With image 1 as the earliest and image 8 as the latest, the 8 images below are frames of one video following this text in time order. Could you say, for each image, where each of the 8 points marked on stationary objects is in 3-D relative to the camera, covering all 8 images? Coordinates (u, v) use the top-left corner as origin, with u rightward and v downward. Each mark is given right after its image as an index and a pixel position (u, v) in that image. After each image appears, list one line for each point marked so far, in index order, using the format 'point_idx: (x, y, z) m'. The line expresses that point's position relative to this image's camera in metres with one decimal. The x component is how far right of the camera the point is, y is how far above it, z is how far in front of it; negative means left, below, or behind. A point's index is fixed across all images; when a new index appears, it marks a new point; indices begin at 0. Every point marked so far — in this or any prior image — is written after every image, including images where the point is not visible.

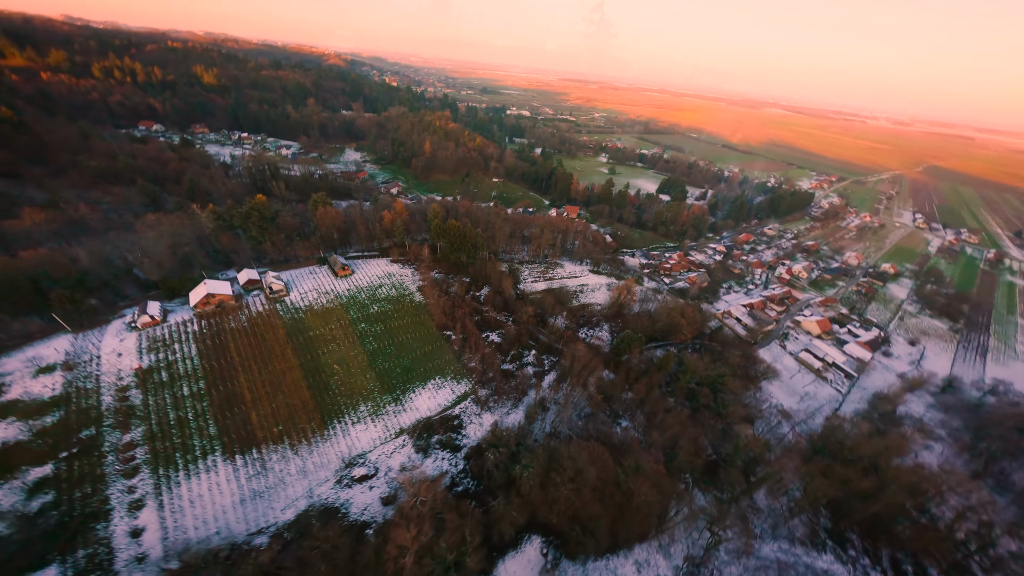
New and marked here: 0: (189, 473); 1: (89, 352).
0: (-16.2, -9.3, +14.7) m
1: (-24.9, -3.7, +17.5) m
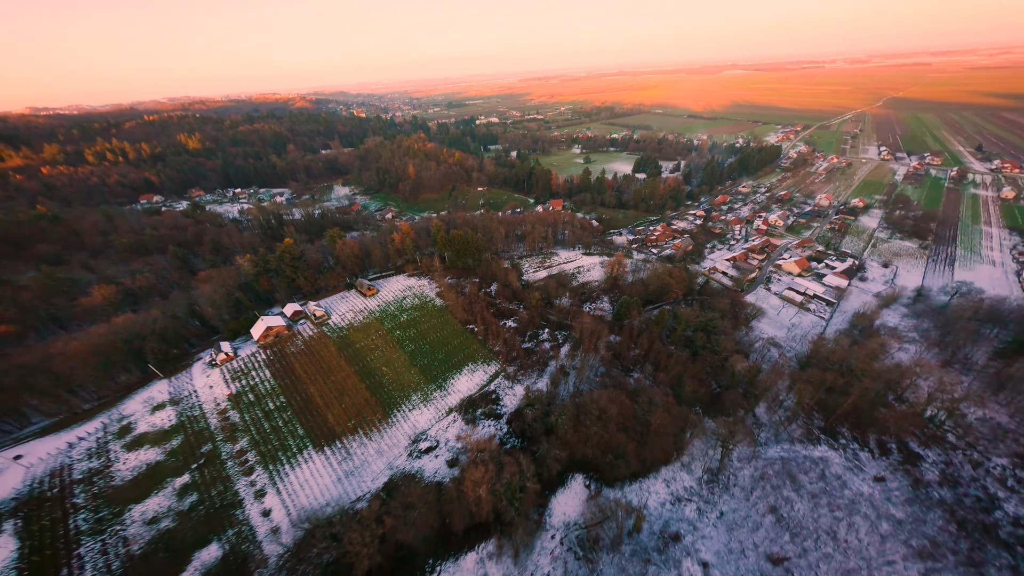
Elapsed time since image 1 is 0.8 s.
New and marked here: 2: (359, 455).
0: (-13.7, -11.0, +18.2) m
1: (-23.2, -7.1, +21.0) m
2: (-10.0, -10.8, +19.1) m
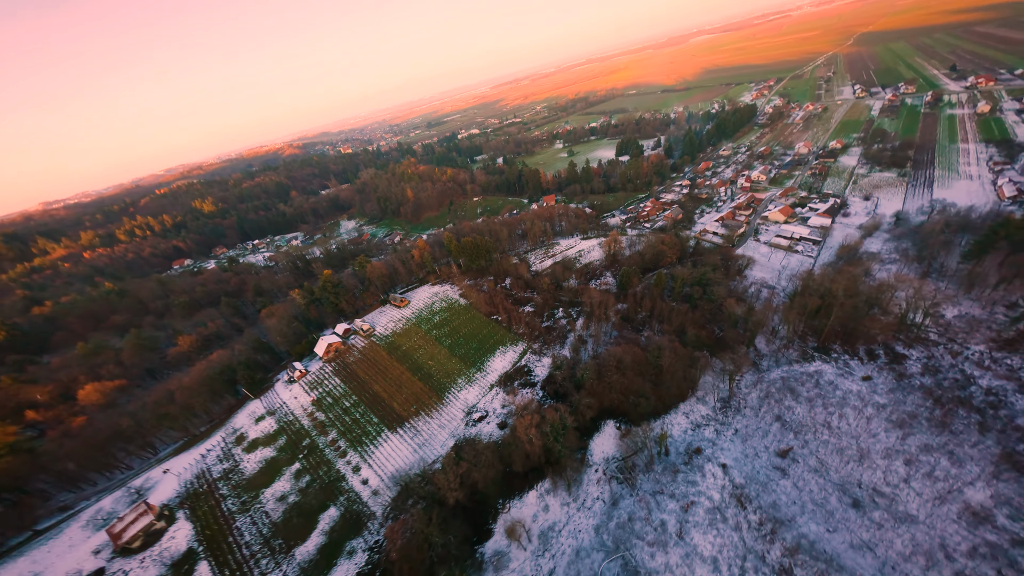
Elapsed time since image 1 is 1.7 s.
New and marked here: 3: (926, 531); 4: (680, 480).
0: (-10.4, -12.0, +22.4) m
1: (-20.4, -9.8, +25.5) m
2: (-6.8, -11.2, +23.3) m
3: (+21.2, -12.4, +15.0) m
4: (+11.1, -12.6, +19.1) m
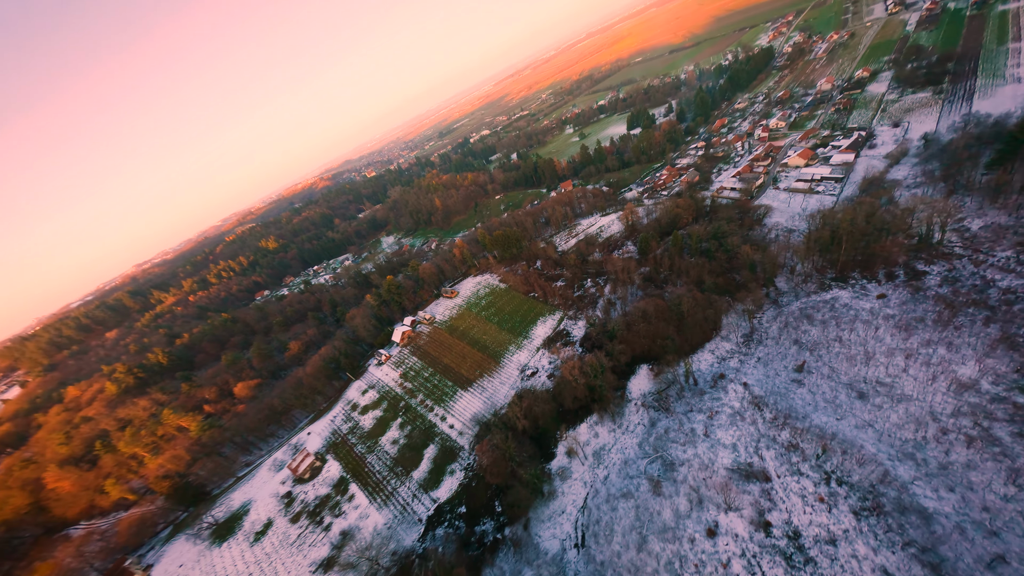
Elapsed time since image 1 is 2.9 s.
0: (-5.6, -11.0, +28.5) m
1: (-15.4, -10.2, +32.7) m
2: (-2.1, -9.6, +29.0) m
3: (+24.8, -7.1, +17.8) m
4: (+15.3, -8.7, +22.9) m
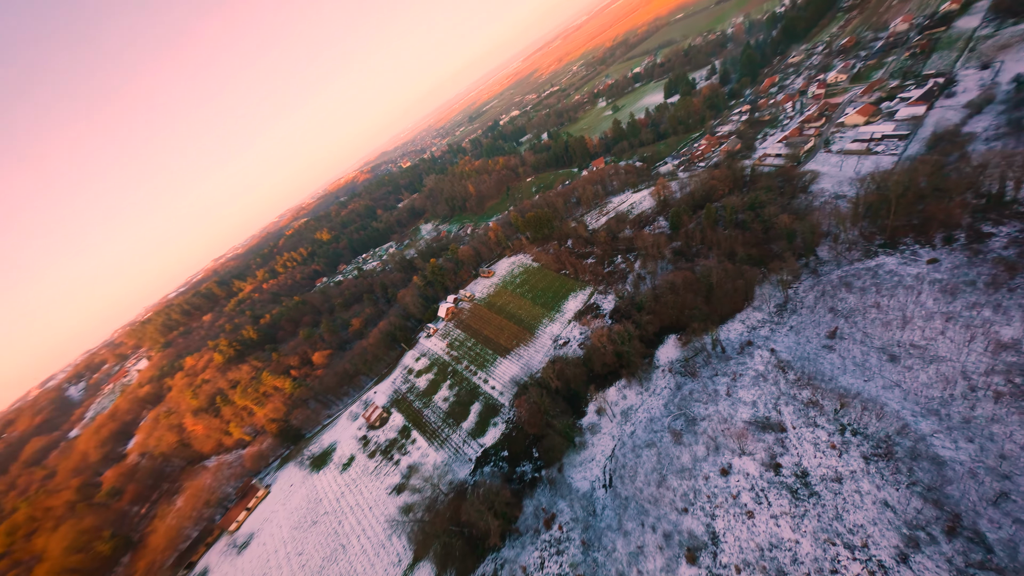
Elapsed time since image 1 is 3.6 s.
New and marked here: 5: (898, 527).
0: (-1.9, -8.6, +32.2) m
1: (-11.2, -7.8, +37.5) m
2: (+1.6, -7.2, +32.2) m
3: (+26.9, -4.7, +17.8) m
4: (+18.2, -6.2, +24.1) m
5: (+17.7, -11.0, +13.5) m
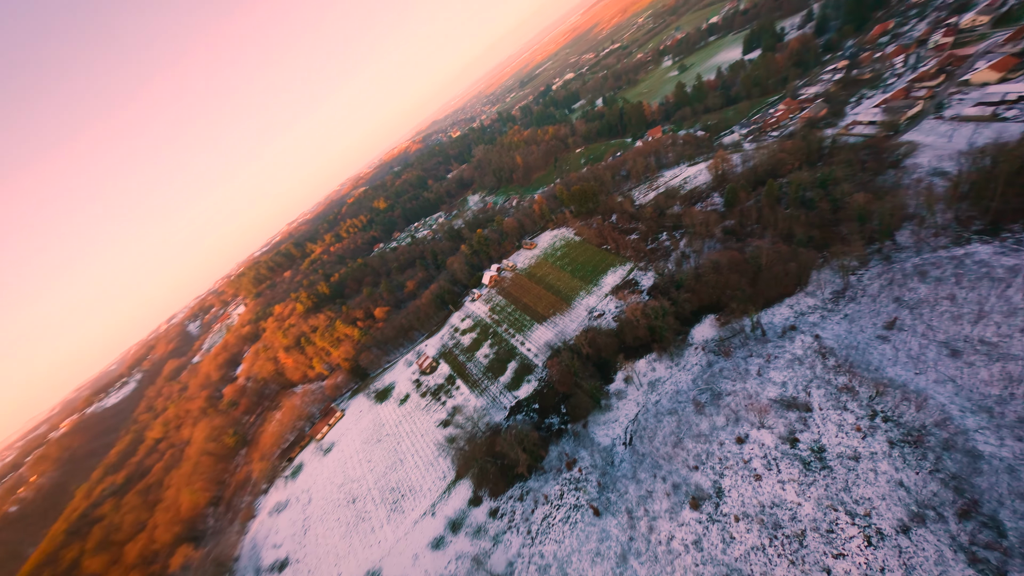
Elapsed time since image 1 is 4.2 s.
0: (+2.3, -5.2, +35.0) m
1: (-6.0, -3.3, +41.4) m
2: (+5.9, -4.0, +34.4) m
3: (+29.0, -4.4, +16.5) m
4: (+21.1, -4.7, +24.0) m
5: (+18.9, -10.4, +14.1) m
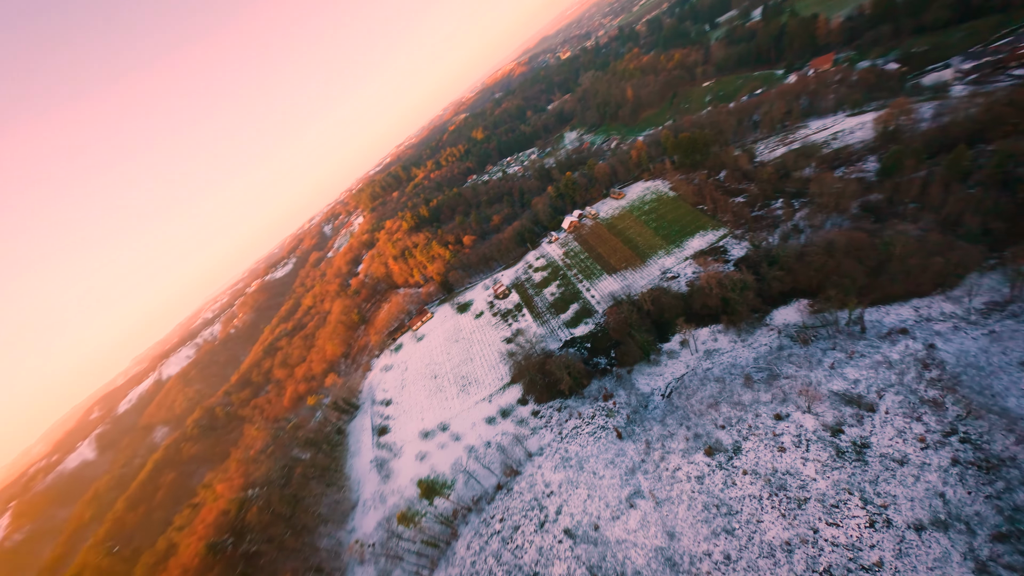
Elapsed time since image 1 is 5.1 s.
0: (+10.9, +1.0, +36.8) m
1: (+4.9, +5.5, +44.4) m
2: (+14.3, +1.3, +35.1) m
3: (+31.5, -6.5, +12.8) m
4: (+26.0, -4.1, +21.8) m
5: (+20.4, -10.7, +14.1) m
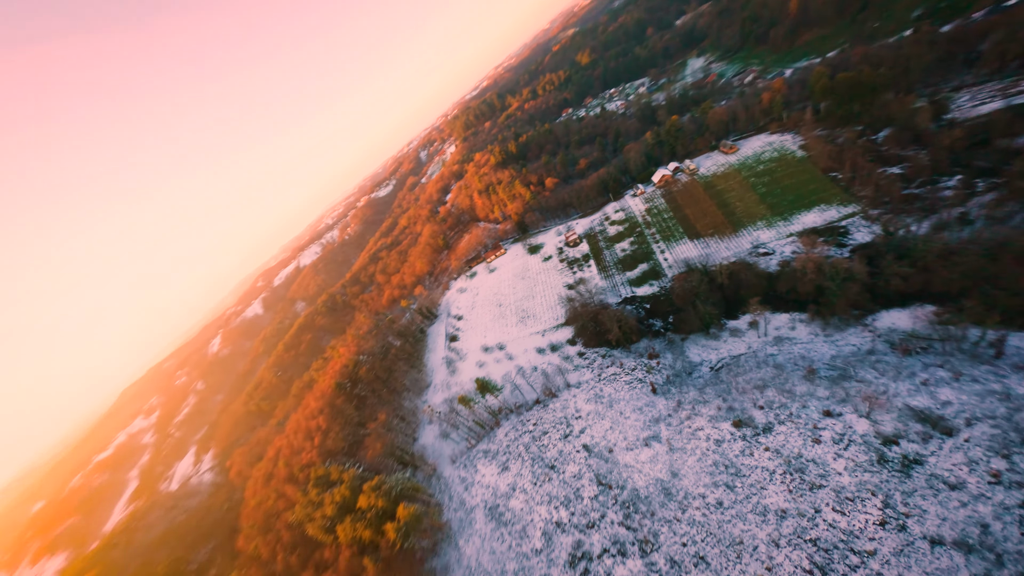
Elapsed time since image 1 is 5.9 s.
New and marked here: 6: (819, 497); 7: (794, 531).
0: (+19.8, +5.3, +35.0) m
1: (+16.6, +12.0, +42.6) m
2: (+22.6, +4.7, +32.6) m
3: (+32.3, -9.9, +9.2) m
4: (+29.6, -5.0, +18.5) m
5: (+21.4, -11.6, +13.7) m
6: (+17.5, -12.0, +16.6) m
7: (+15.7, -13.5, +16.2) m
